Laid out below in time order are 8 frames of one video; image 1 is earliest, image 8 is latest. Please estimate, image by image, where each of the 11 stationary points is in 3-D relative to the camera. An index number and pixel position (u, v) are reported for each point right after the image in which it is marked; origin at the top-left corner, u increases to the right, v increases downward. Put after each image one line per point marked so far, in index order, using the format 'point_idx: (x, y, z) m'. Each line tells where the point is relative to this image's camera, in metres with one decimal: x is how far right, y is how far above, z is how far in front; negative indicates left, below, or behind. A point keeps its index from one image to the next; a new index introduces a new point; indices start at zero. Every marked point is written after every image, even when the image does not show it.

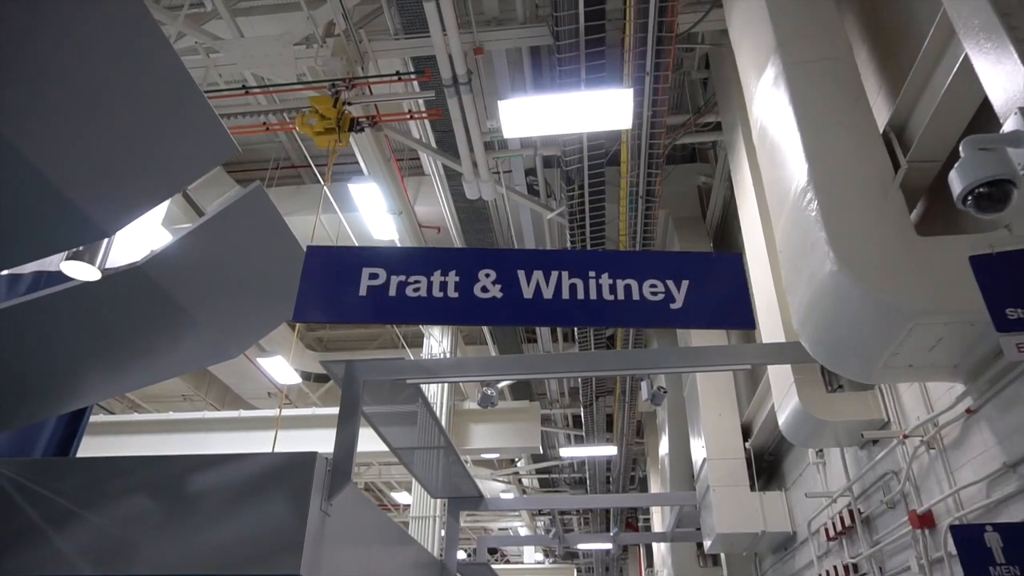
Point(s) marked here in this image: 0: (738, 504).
0: (+1.8, -1.7, +5.7) m
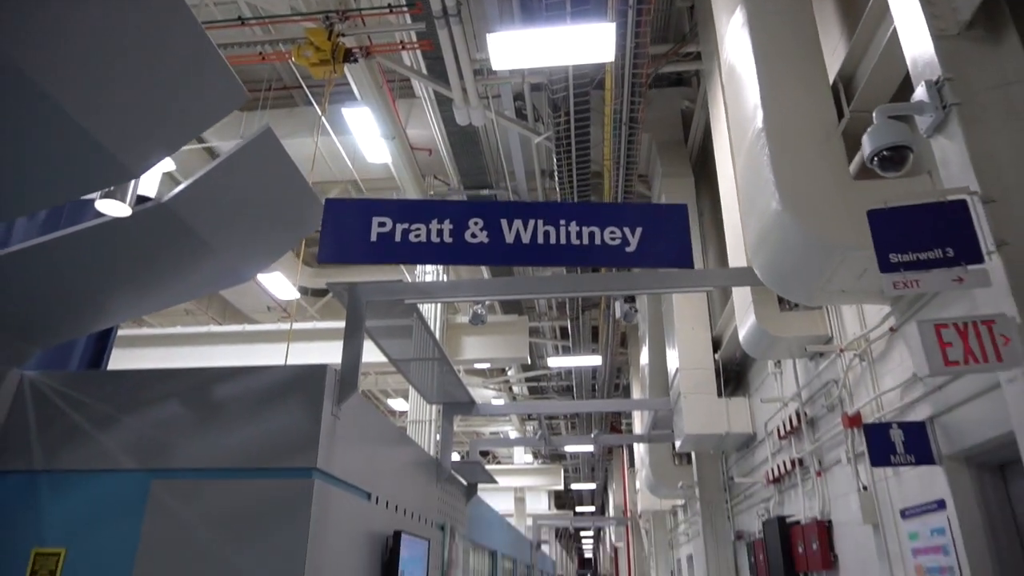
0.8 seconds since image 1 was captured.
0: (+1.7, -1.1, +6.4) m
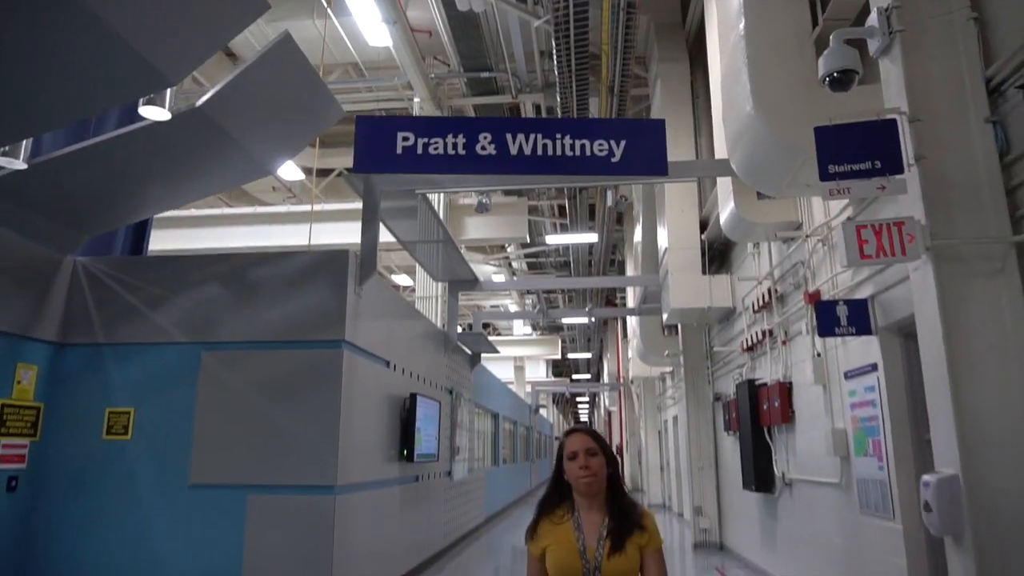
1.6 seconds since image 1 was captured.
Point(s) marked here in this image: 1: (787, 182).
0: (+1.7, 0.0, +6.9) m
1: (+1.5, +0.6, +3.9) m
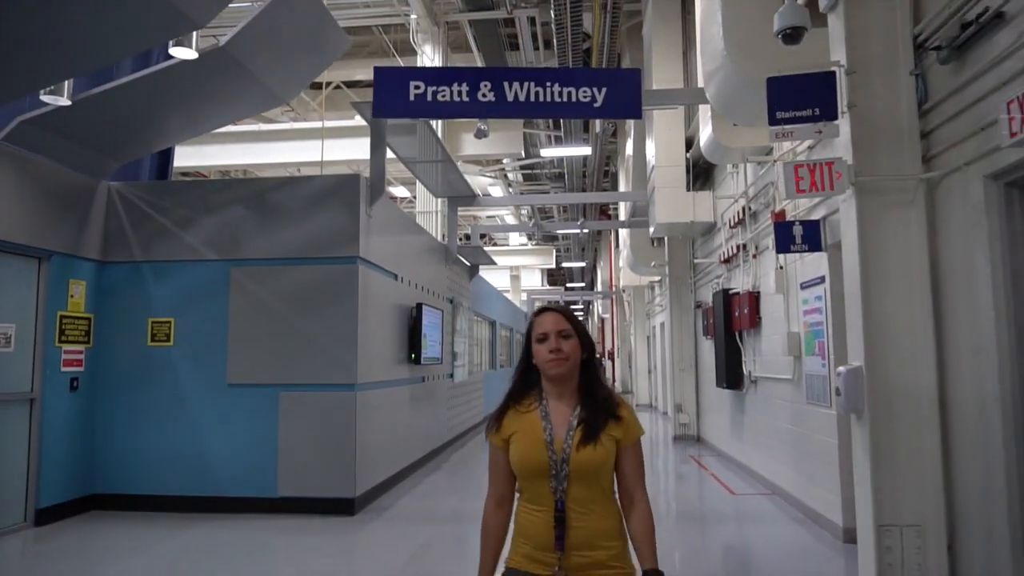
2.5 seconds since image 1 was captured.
0: (+1.7, +0.9, +7.4) m
1: (+1.5, +1.1, +4.4) m
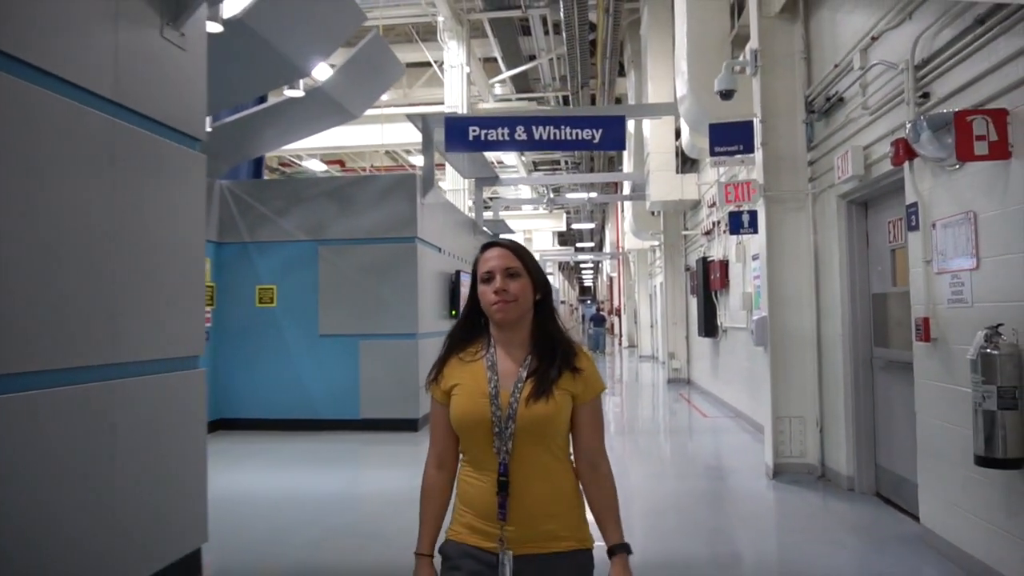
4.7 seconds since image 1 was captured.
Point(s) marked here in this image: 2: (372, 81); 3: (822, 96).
0: (+1.9, +1.3, +8.9) m
1: (+1.7, +1.3, +5.9) m
2: (-1.2, +1.8, +6.3) m
3: (+1.8, +1.1, +4.2) m
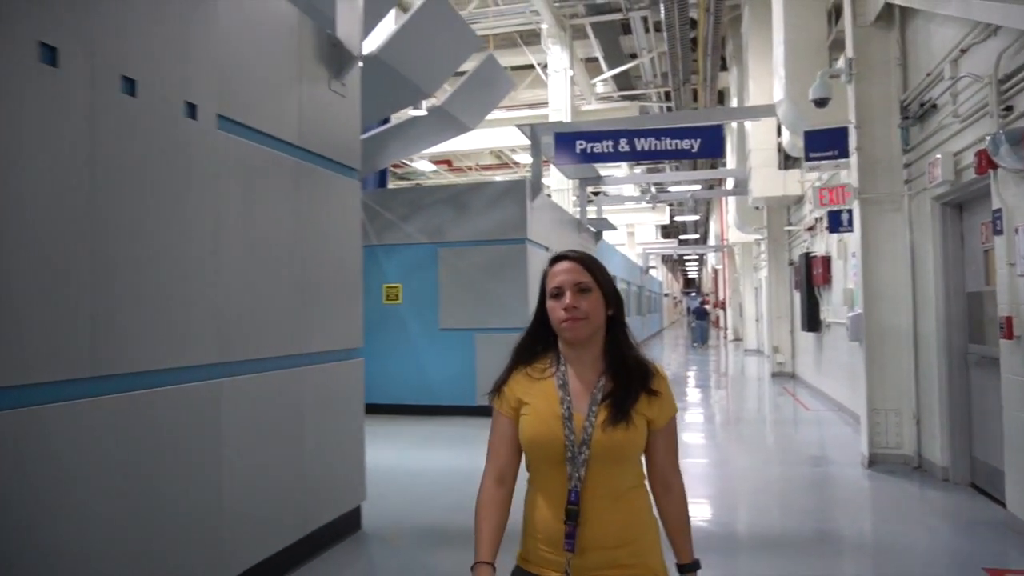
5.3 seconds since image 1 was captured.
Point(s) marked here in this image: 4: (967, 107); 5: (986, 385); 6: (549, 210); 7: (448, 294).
0: (+3.3, +1.4, +9.1) m
1: (+2.5, +1.3, +6.0) m
2: (-0.3, +1.8, +6.9) m
3: (+2.5, +1.1, +4.4) m
4: (+2.4, +0.9, +3.7) m
5: (+2.6, -0.5, +3.9) m
6: (+0.5, +0.9, +8.6) m
7: (-0.7, -0.1, +7.5) m
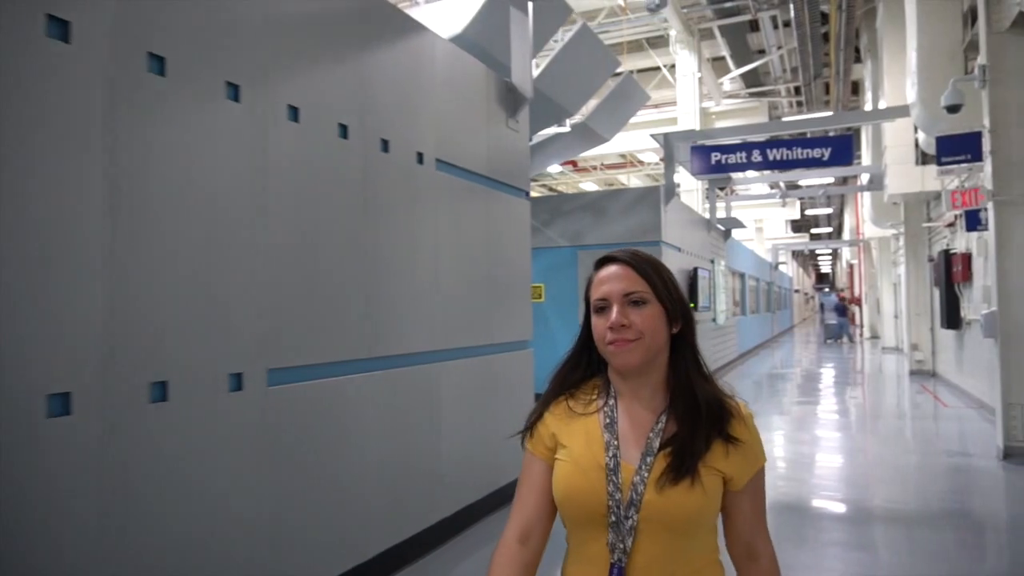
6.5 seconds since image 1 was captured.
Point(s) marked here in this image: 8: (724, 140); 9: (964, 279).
0: (+5.0, +1.4, +9.0) m
1: (+3.8, +1.3, +6.1) m
2: (+1.1, +1.8, +7.4) m
3: (+3.4, +1.2, +4.5) m
4: (+3.2, +0.9, +3.9) m
5: (+3.5, -0.5, +4.1) m
6: (+2.1, +0.9, +9.0) m
7: (+0.8, -0.1, +8.1) m
8: (+2.0, +1.4, +6.7) m
9: (+4.7, +0.1, +7.5) m
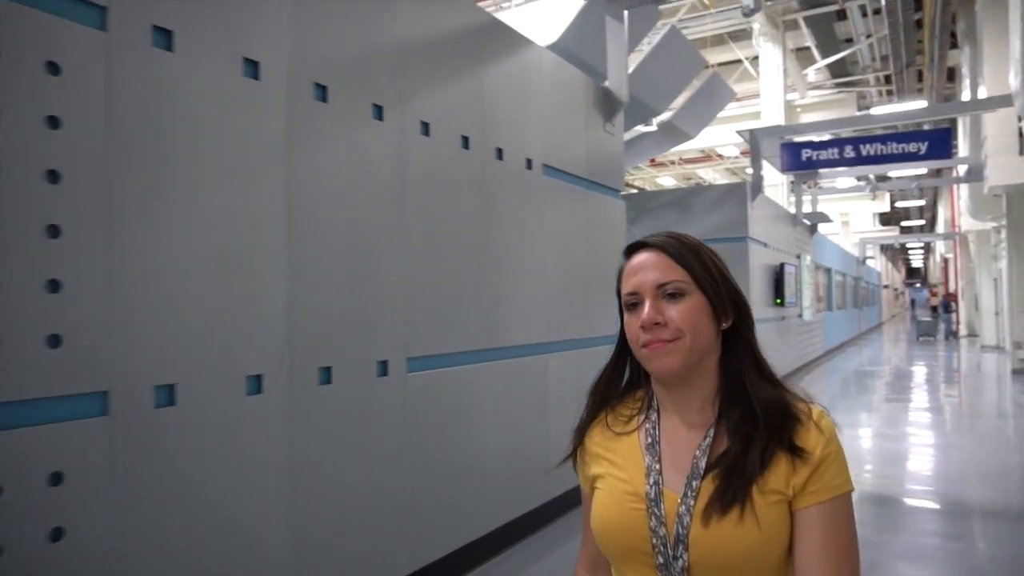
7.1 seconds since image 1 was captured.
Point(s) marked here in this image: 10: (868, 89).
0: (+6.0, +1.5, +8.7) m
1: (+4.5, +1.4, +5.9) m
2: (+2.0, +1.9, +7.5) m
3: (+4.0, +1.2, +4.4) m
4: (+3.7, +1.0, +3.7) m
5: (+4.1, -0.5, +3.9) m
6: (+3.2, +1.0, +8.9) m
7: (+1.8, 0.0, +8.2) m
8: (+2.8, +1.4, +6.6) m
9: (+5.6, +0.1, +7.2) m
10: (+7.1, +3.9, +14.2) m
